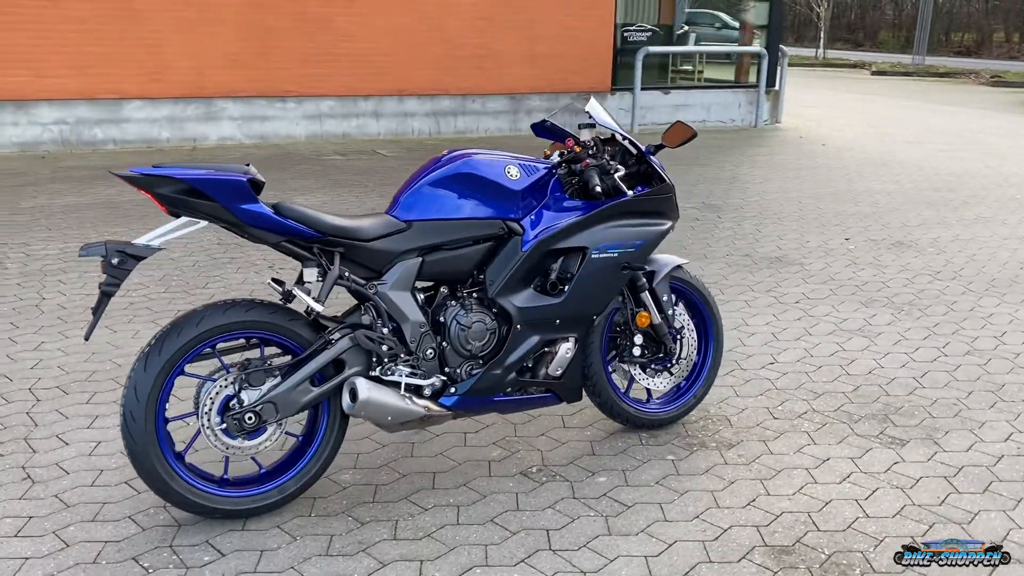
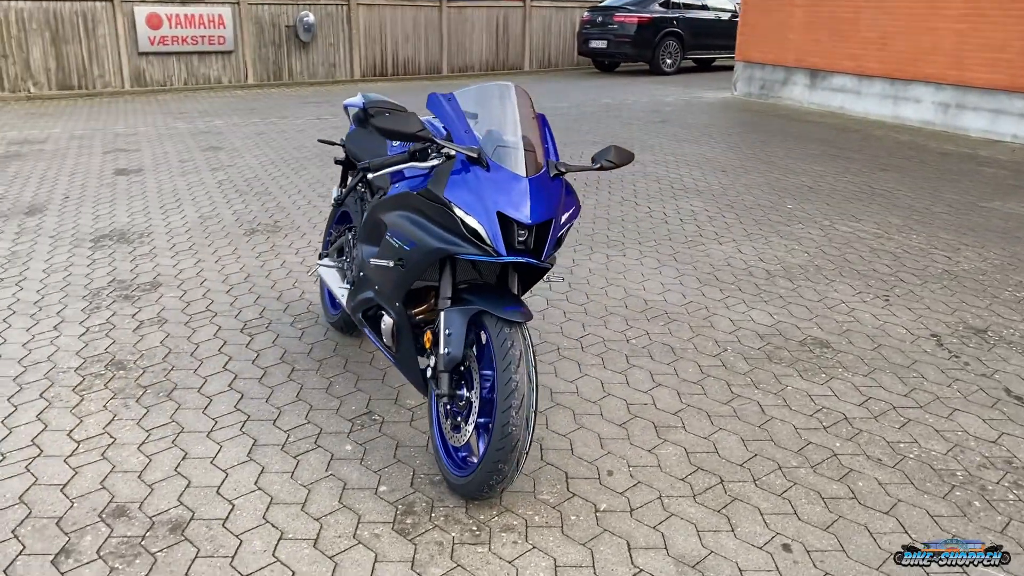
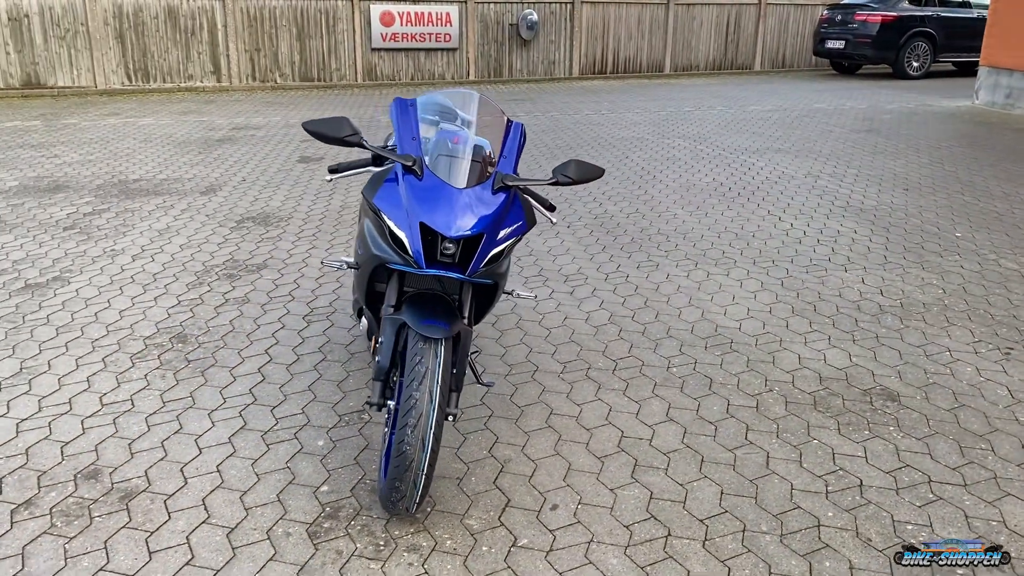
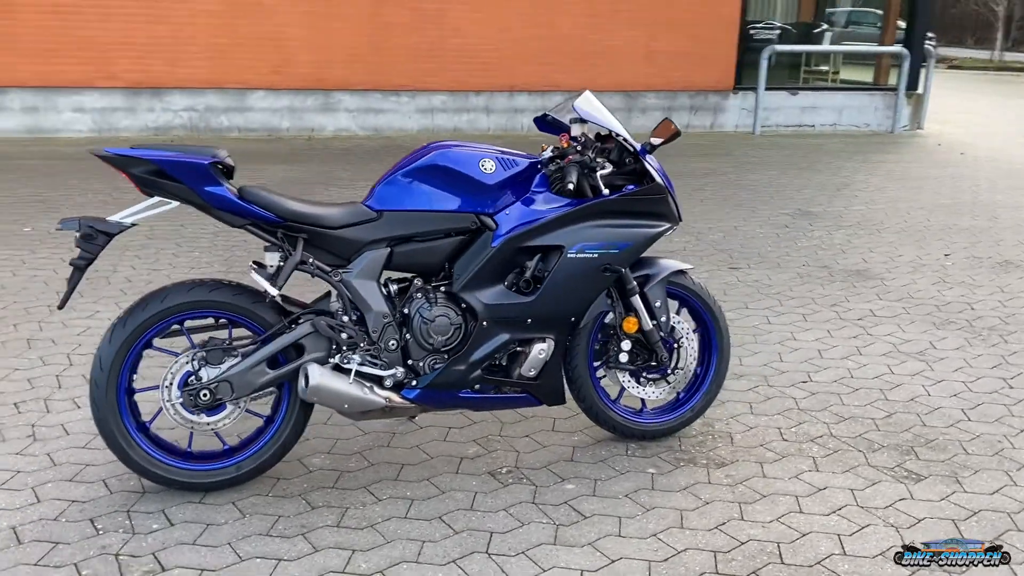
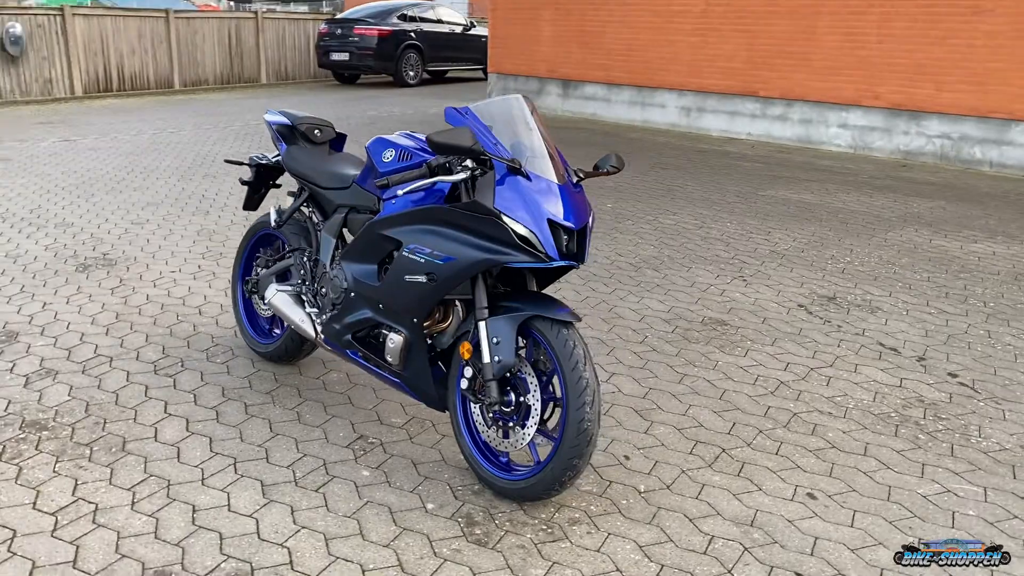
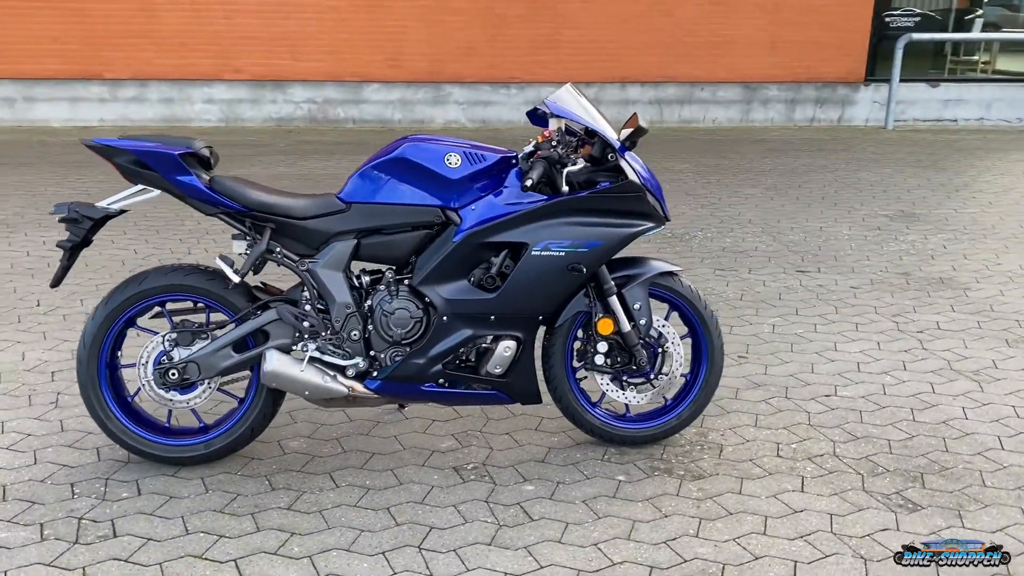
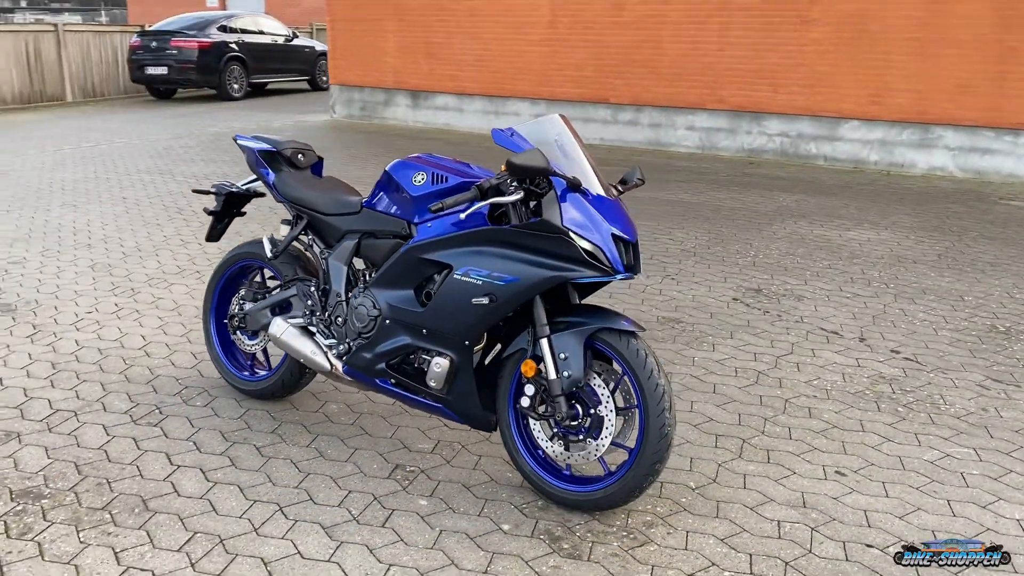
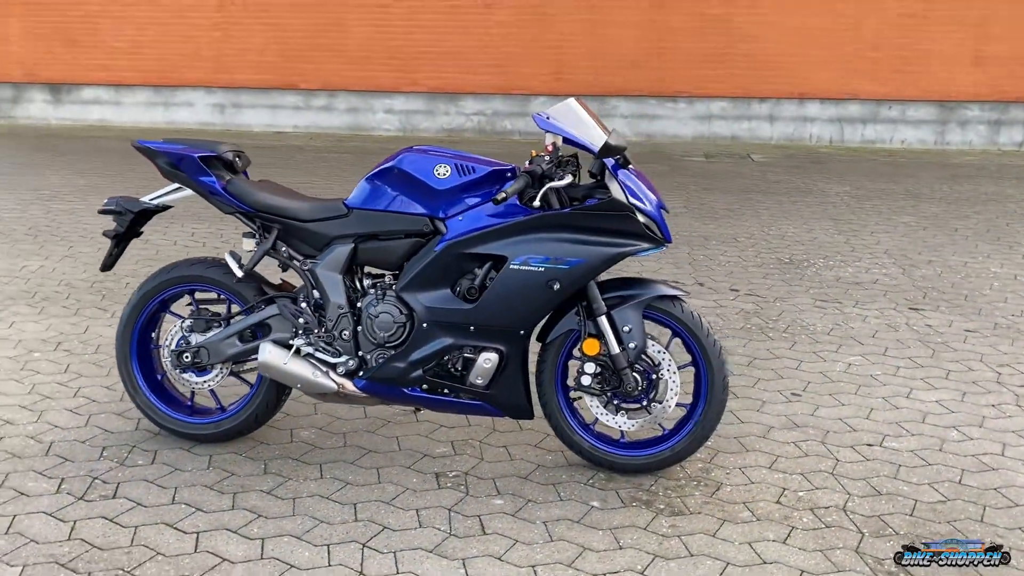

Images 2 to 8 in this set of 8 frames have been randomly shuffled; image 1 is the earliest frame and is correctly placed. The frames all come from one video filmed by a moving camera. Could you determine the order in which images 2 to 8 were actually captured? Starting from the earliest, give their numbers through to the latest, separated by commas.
4, 6, 8, 7, 5, 2, 3
